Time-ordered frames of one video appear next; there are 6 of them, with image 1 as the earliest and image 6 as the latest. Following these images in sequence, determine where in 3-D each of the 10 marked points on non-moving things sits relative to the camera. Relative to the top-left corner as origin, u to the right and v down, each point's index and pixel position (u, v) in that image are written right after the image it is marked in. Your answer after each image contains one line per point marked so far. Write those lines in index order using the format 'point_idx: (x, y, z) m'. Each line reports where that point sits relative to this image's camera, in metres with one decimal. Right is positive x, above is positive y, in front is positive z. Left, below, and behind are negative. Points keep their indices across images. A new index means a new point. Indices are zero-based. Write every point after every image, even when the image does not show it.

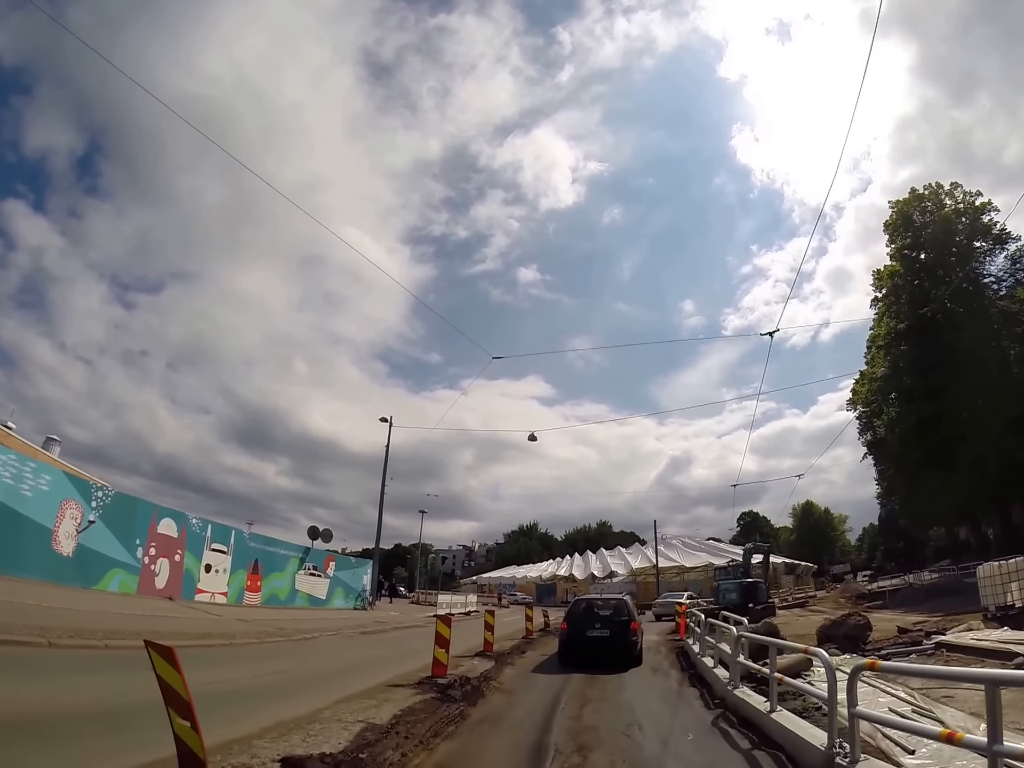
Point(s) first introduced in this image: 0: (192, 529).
0: (-8.5, -3.8, +18.5) m
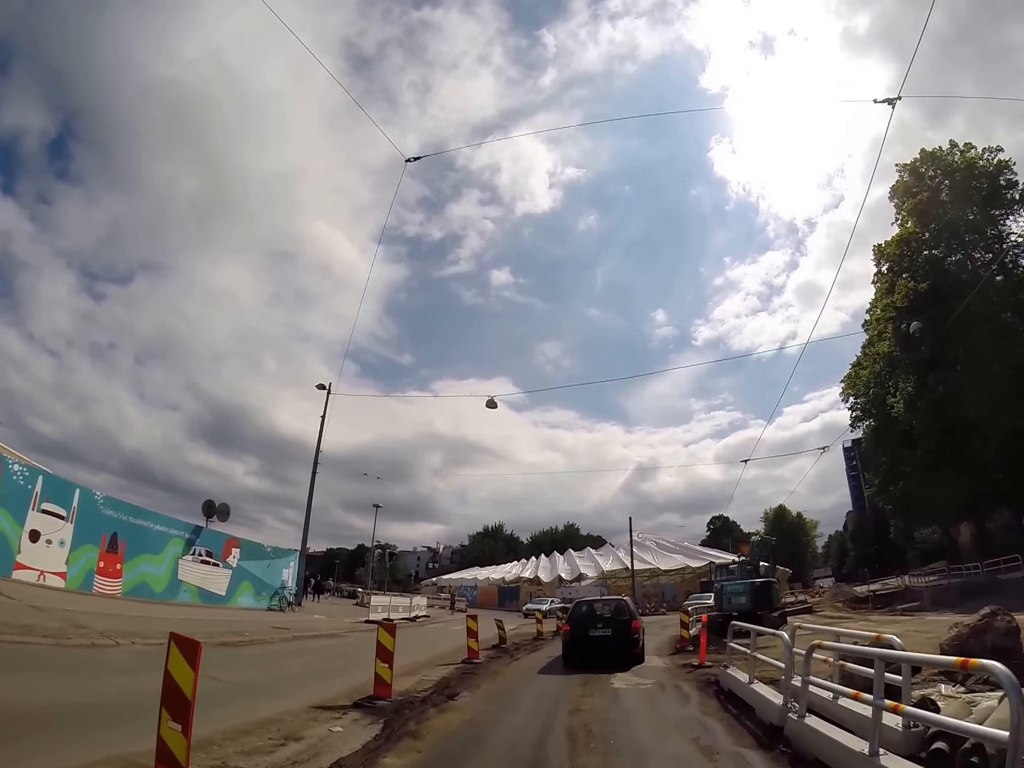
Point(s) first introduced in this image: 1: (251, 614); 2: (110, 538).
0: (-9.5, -2.0, +13.2) m
1: (-7.5, -6.5, +19.7) m
2: (-8.9, -3.5, +15.5) m
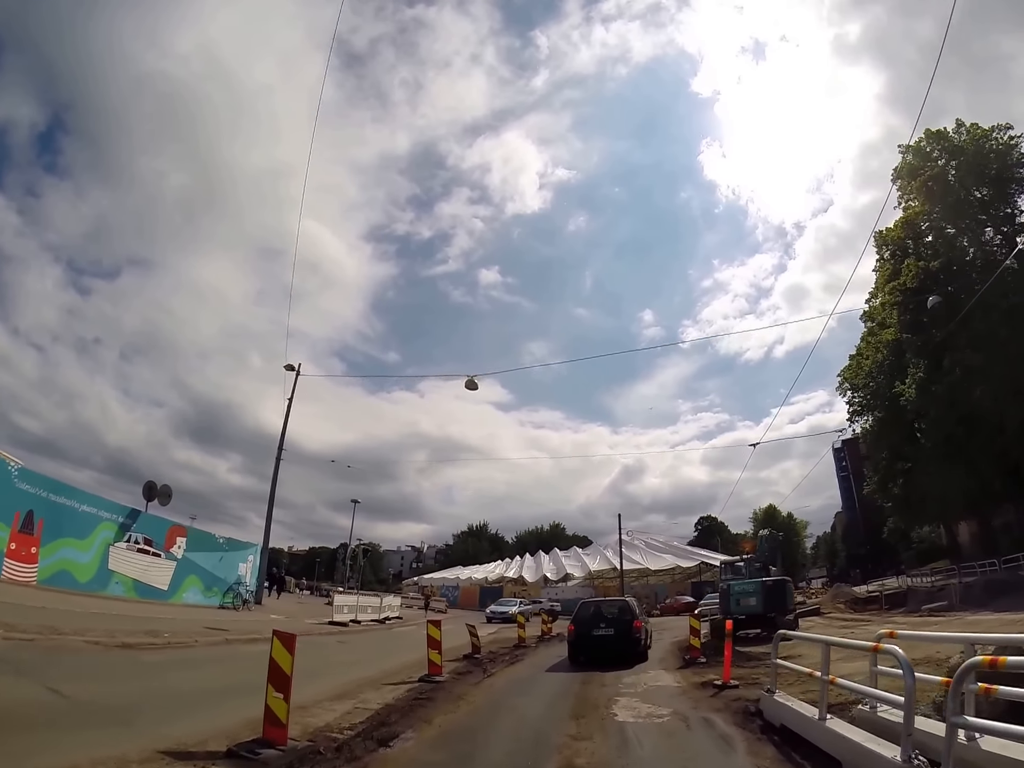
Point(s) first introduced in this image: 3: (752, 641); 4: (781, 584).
0: (-9.9, -1.2, +11.0) m
1: (-8.0, -5.7, +17.5) m
2: (-9.3, -2.7, +13.3) m
3: (+5.5, -5.9, +16.0) m
4: (+6.1, -4.5, +15.9) m
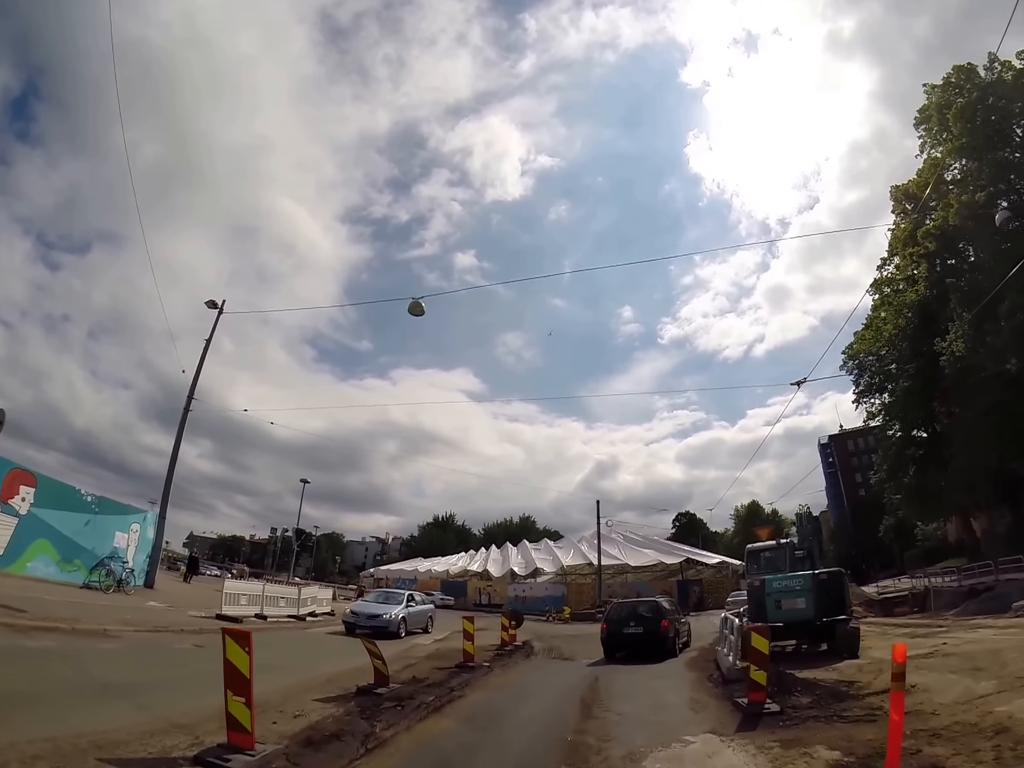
0: (-10.4, +0.6, +5.8) m
1: (-8.9, -3.9, +12.4) m
2: (-10.0, -0.9, +8.1) m
3: (+4.6, -4.5, +11.3) m
4: (+5.3, -3.2, +11.3) m
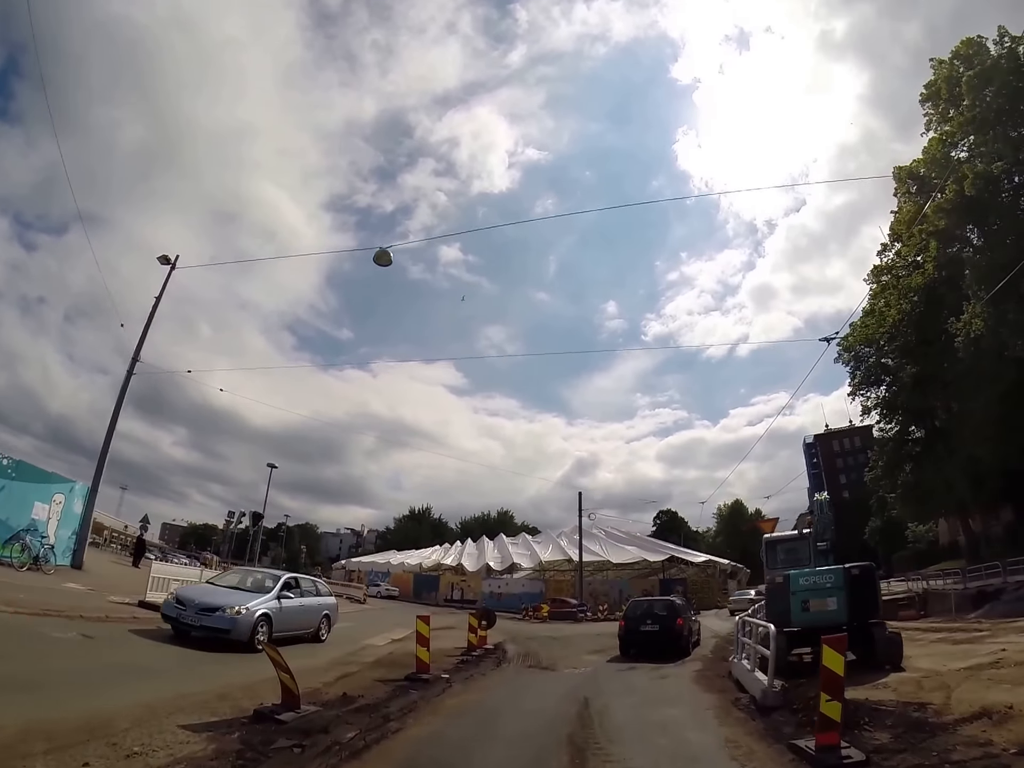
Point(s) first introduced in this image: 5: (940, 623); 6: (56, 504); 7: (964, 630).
0: (-10.5, +1.6, +3.4) m
1: (-9.4, -2.9, +10.0) m
2: (-10.2, +0.1, +5.7) m
3: (+4.2, -3.9, +9.3) m
4: (+4.9, -2.6, +9.3) m
5: (+9.2, -5.4, +15.3) m
6: (-12.0, -3.3, +18.3) m
7: (+8.3, -4.7, +12.9) m
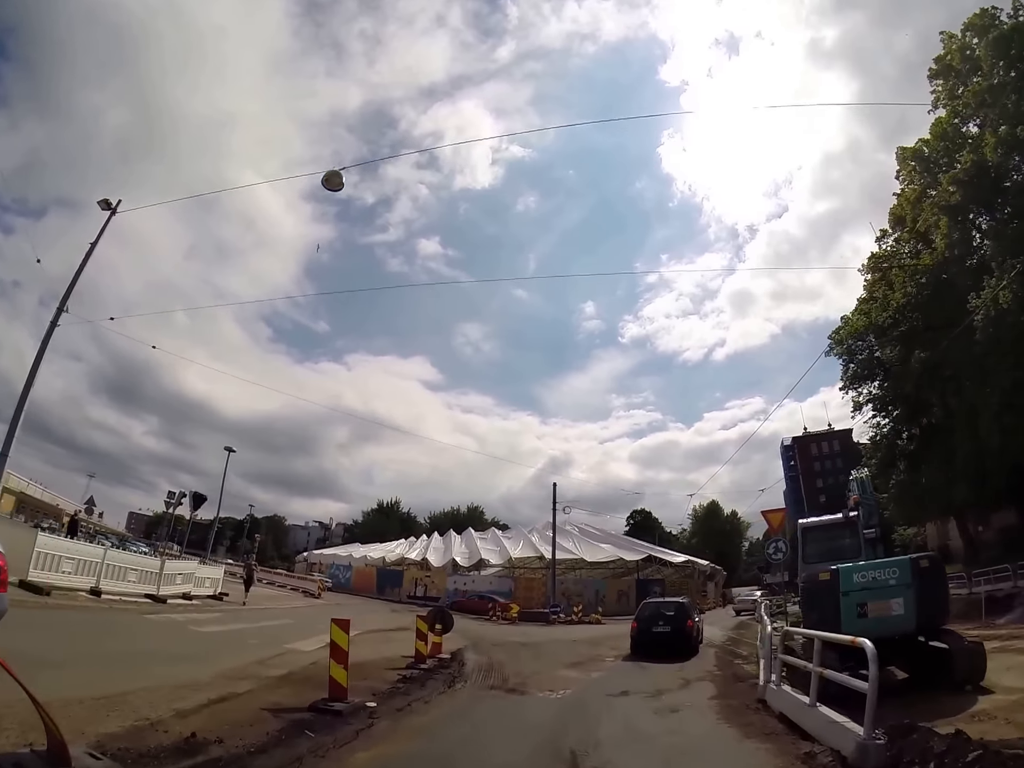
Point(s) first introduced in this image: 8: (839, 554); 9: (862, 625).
0: (-10.6, +2.7, +0.6) m
1: (-9.8, -1.8, +7.3) m
2: (-10.4, +1.2, +3.0) m
3: (+3.7, -3.3, +7.1) m
4: (+4.5, -2.0, +7.1) m
5: (+8.5, -5.0, +13.2) m
6: (-12.7, -2.1, +15.5) m
7: (+7.7, -4.3, +10.8) m
8: (+4.1, -2.4, +9.2) m
9: (+3.5, -2.5, +7.1) m
